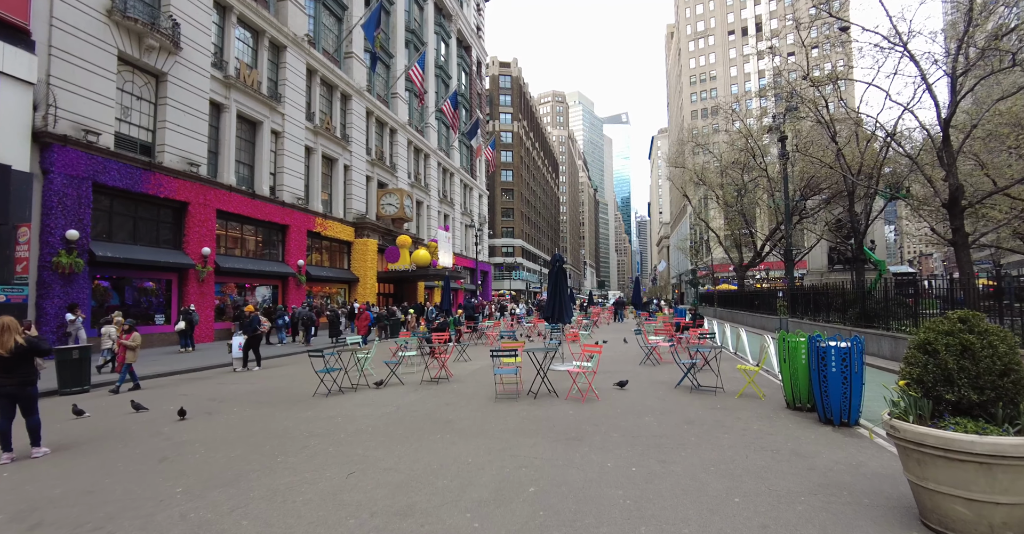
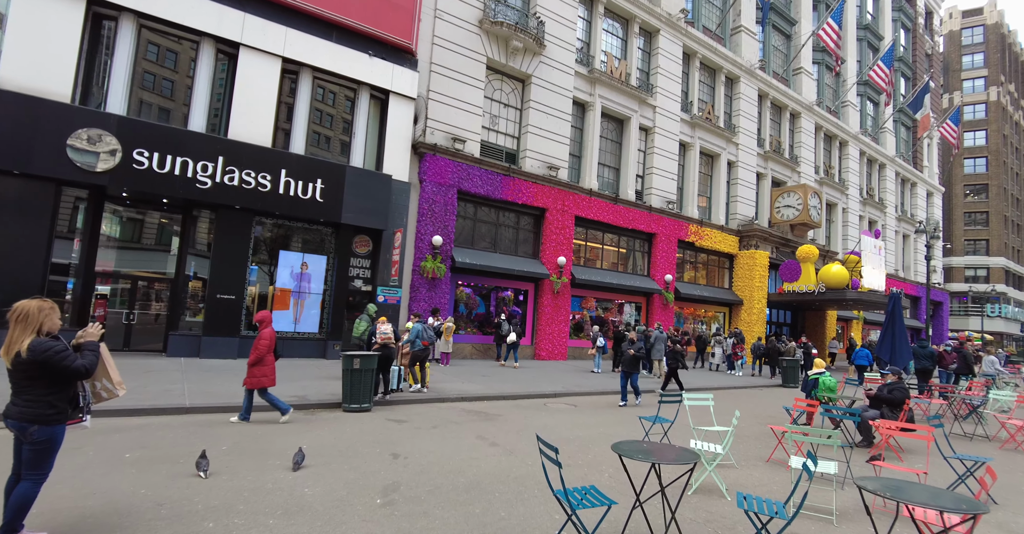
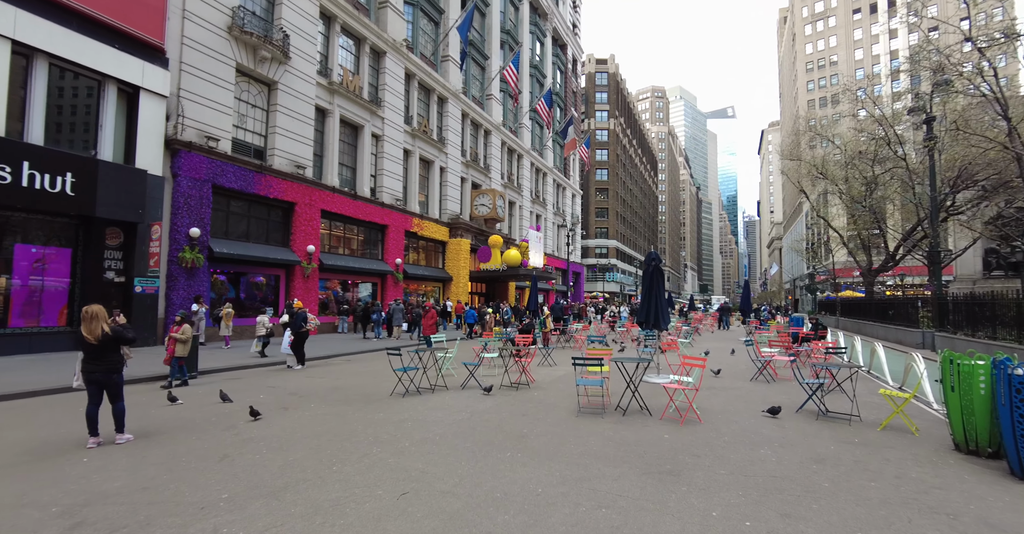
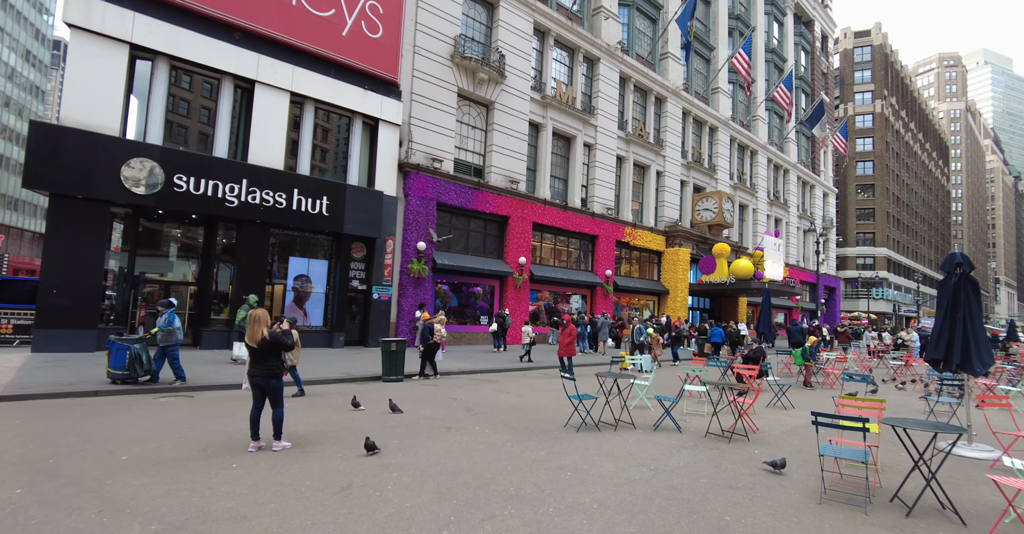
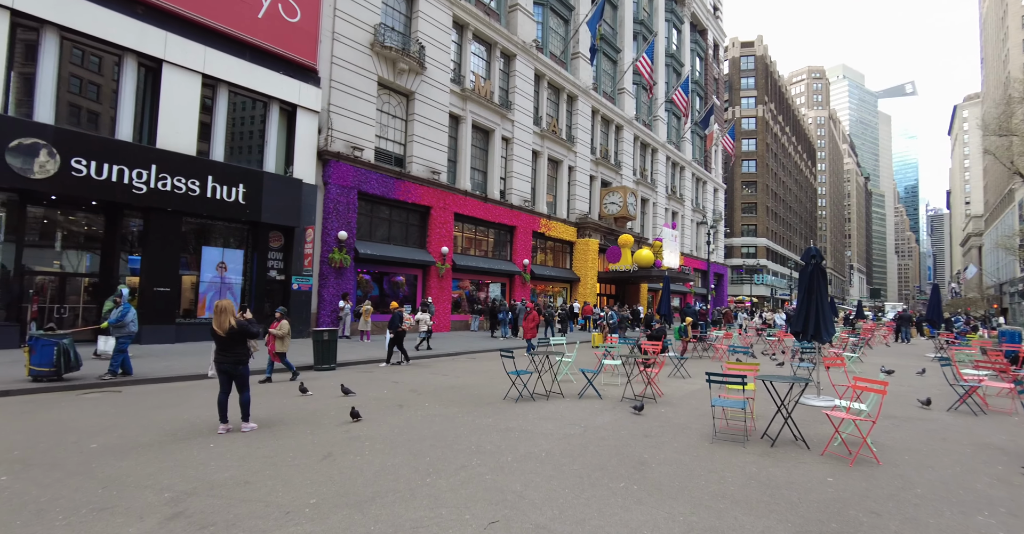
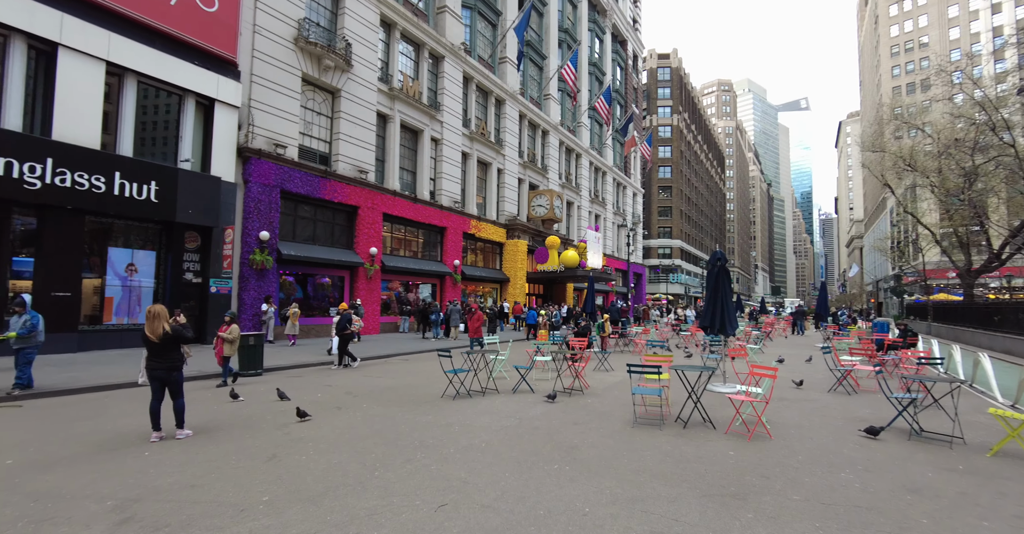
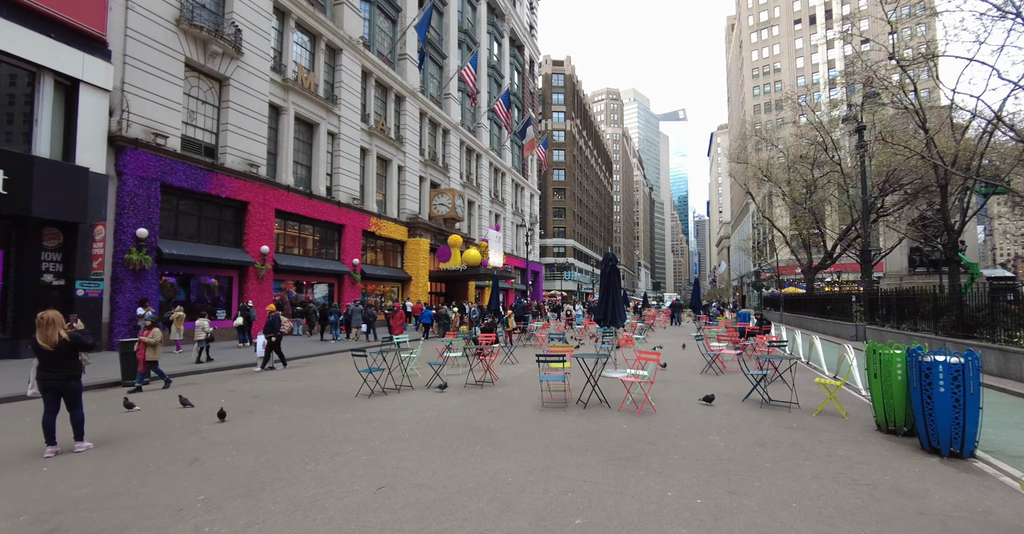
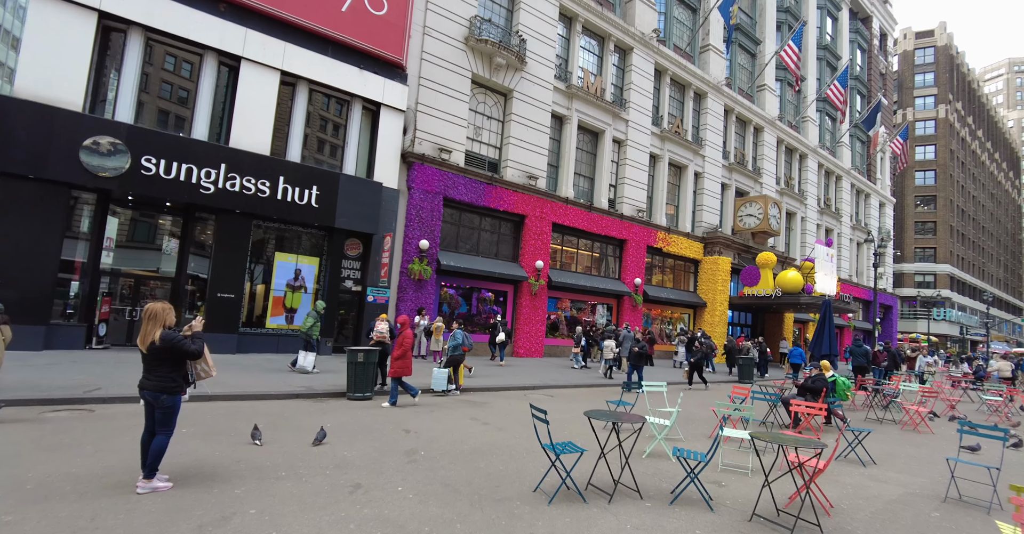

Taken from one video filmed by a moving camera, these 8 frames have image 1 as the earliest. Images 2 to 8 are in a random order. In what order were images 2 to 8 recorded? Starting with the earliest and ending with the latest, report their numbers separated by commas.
7, 3, 6, 5, 4, 8, 2
